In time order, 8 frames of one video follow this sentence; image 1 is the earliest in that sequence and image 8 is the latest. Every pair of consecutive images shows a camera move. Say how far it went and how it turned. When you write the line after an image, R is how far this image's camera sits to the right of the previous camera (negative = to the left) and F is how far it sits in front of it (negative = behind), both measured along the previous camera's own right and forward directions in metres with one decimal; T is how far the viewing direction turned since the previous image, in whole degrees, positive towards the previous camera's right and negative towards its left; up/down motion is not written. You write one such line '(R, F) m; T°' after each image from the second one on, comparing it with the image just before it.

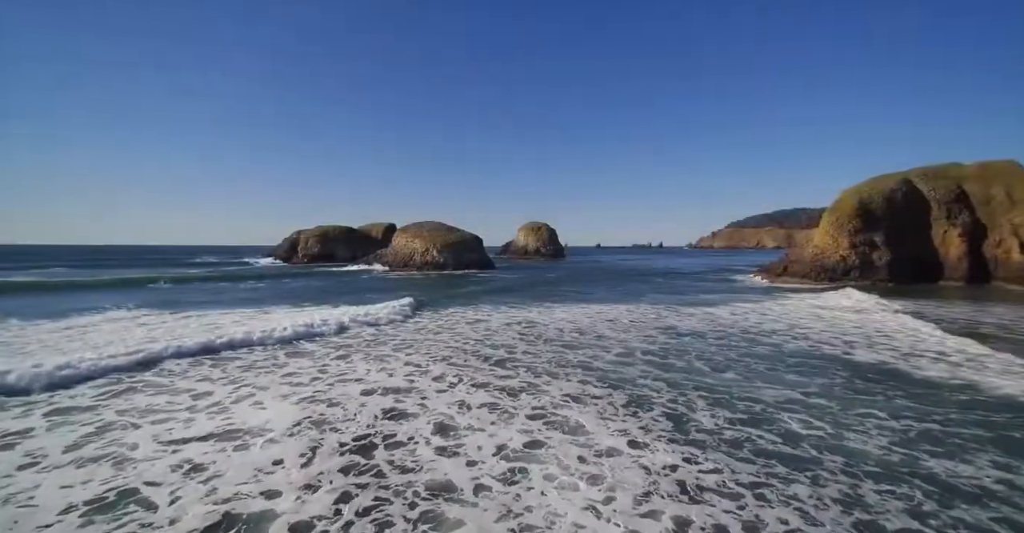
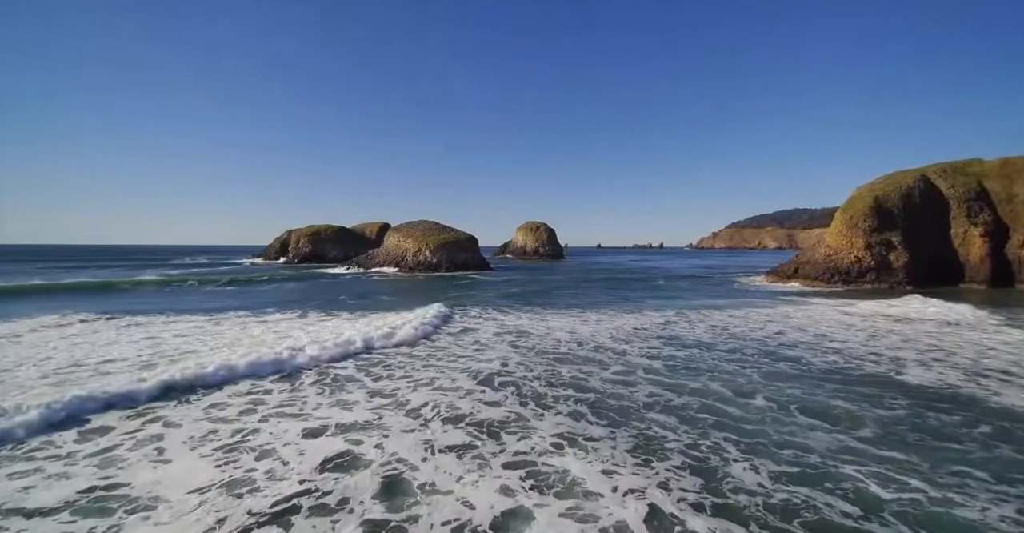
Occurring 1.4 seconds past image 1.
(+0.3, +2.0) m; 0°
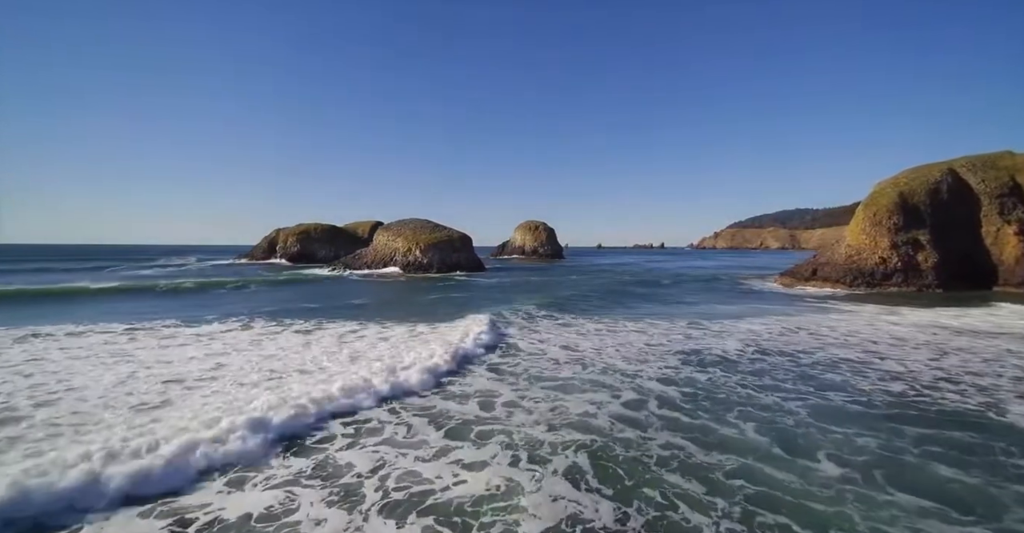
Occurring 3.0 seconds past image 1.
(+0.4, +2.6) m; 0°
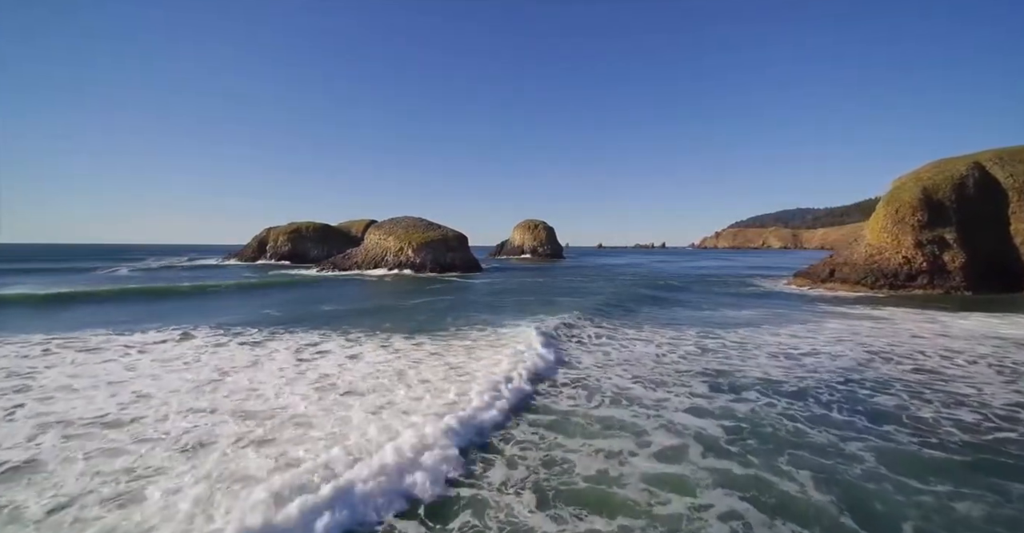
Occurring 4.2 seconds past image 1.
(+0.2, +2.0) m; 0°
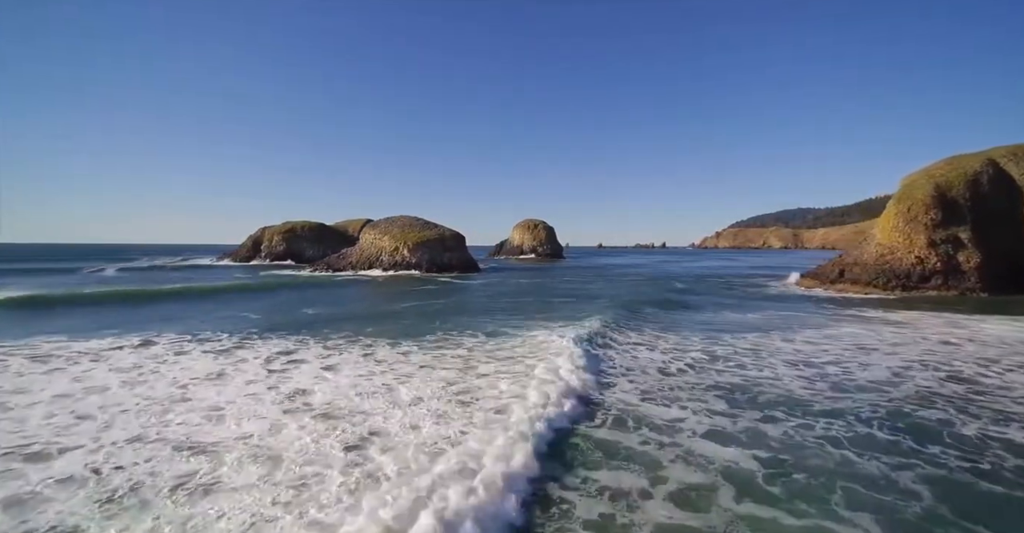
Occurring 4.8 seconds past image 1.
(+0.1, +1.0) m; 0°
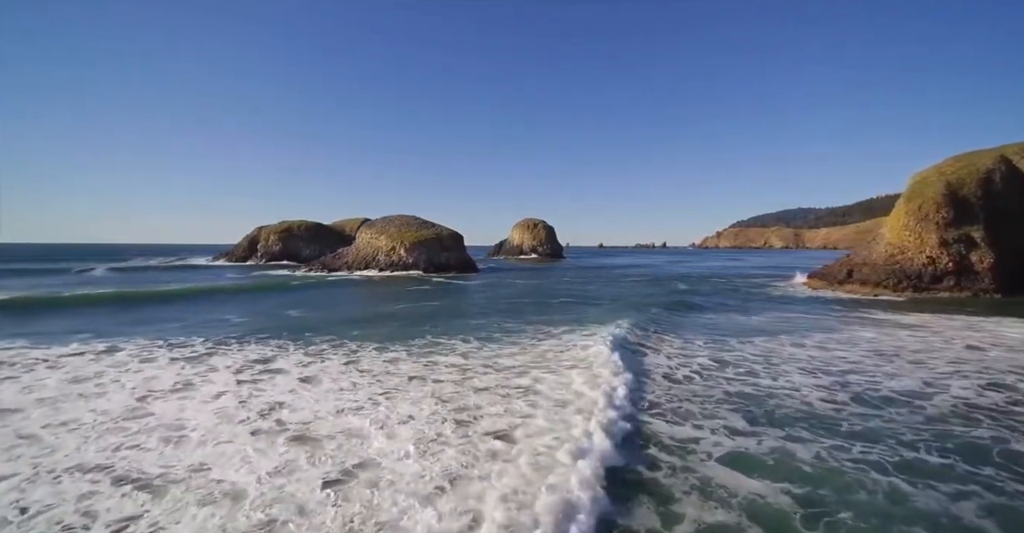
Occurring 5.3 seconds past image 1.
(+0.1, +0.8) m; 0°
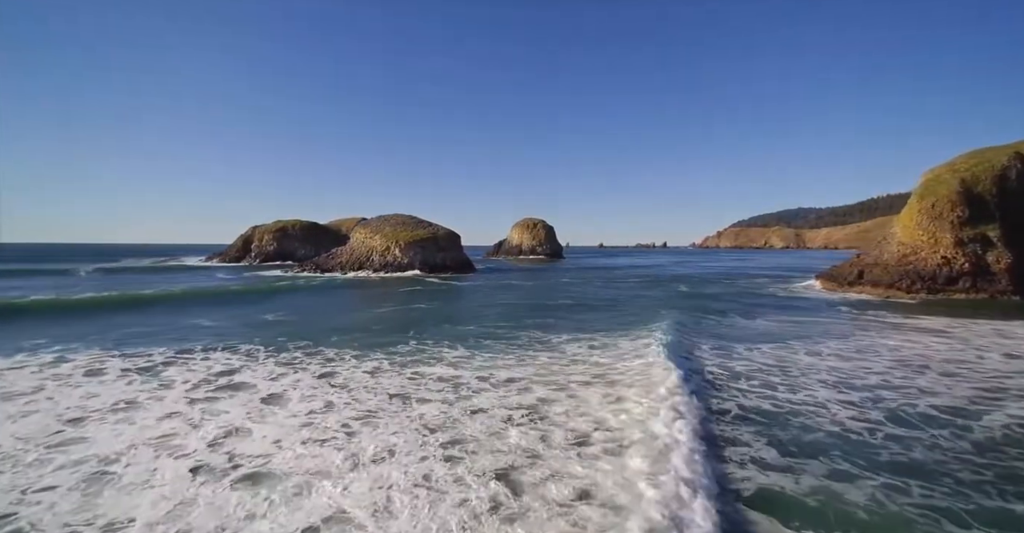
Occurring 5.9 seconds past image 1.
(+0.1, +1.0) m; 0°
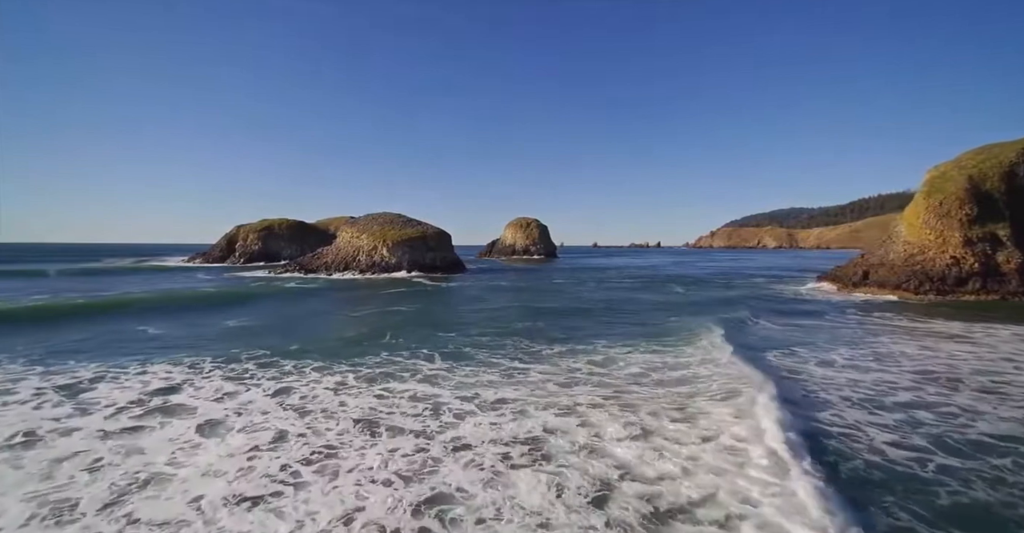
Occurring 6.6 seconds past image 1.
(+0.1, +1.2) m; +1°
